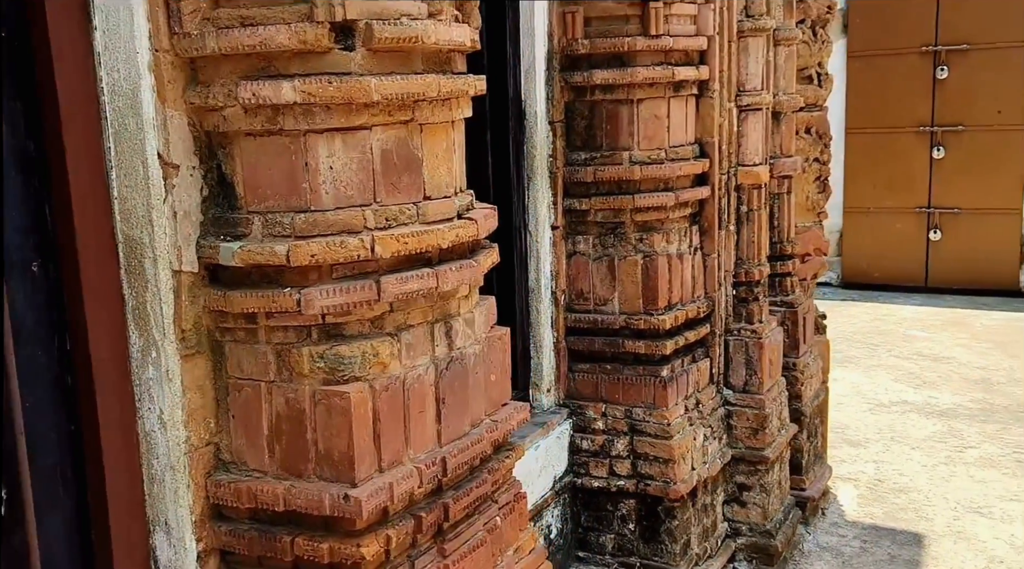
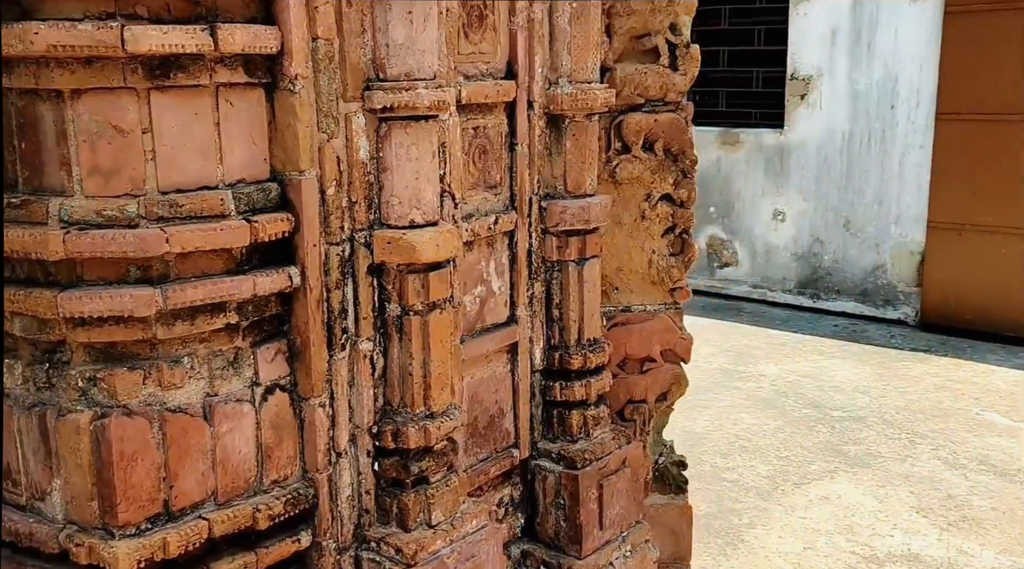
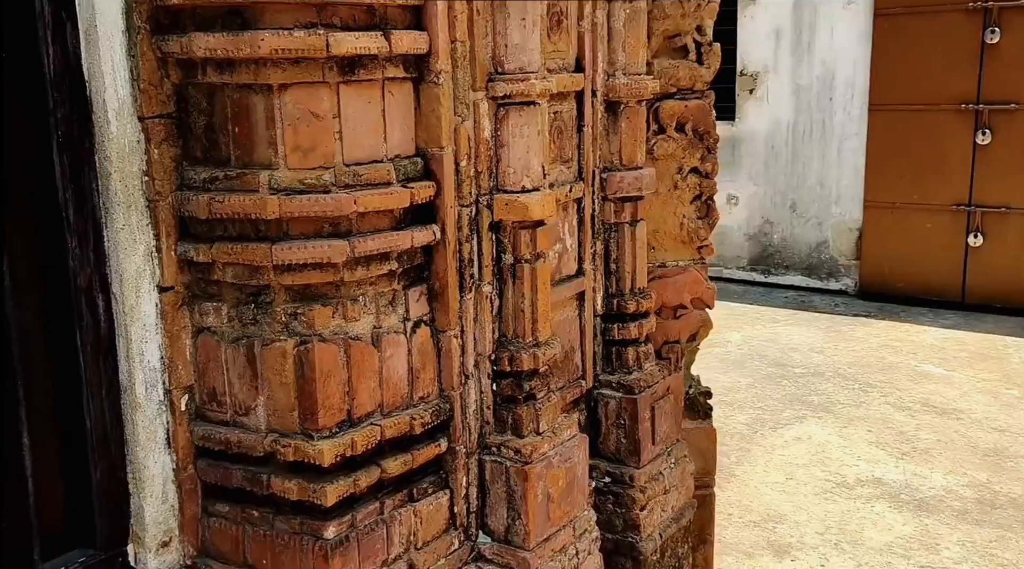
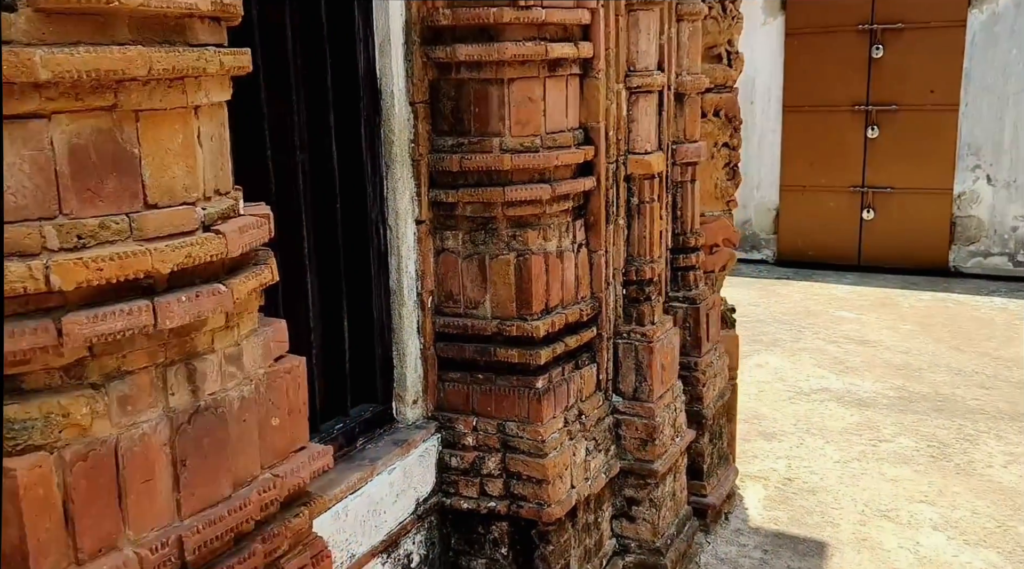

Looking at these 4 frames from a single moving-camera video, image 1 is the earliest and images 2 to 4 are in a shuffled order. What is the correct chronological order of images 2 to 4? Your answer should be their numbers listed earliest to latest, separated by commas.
4, 3, 2
